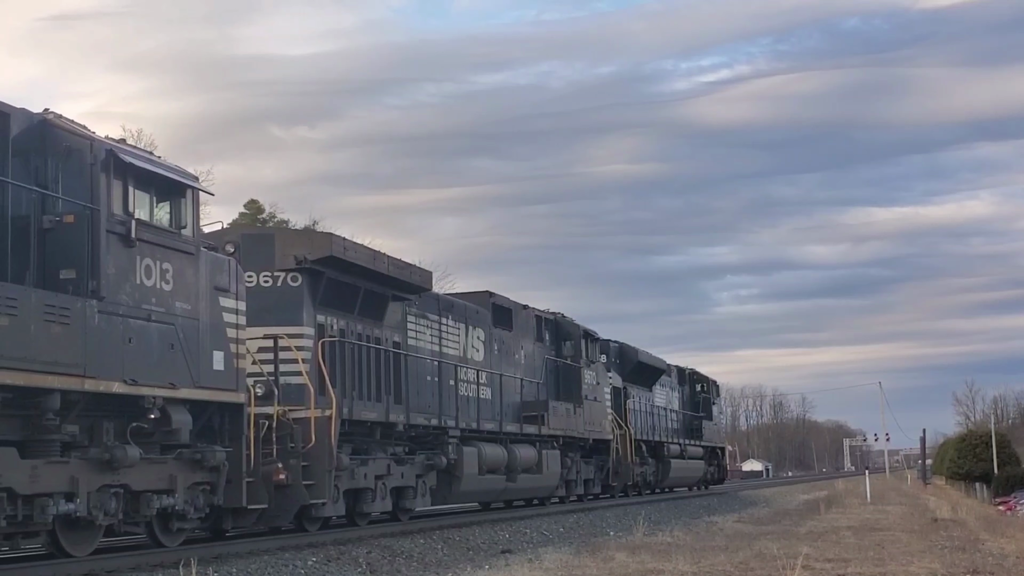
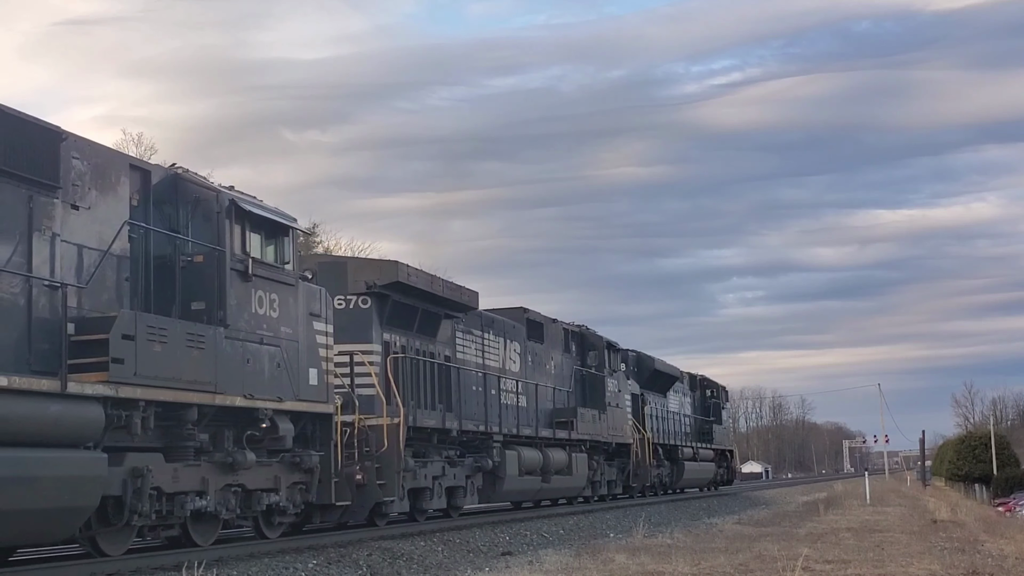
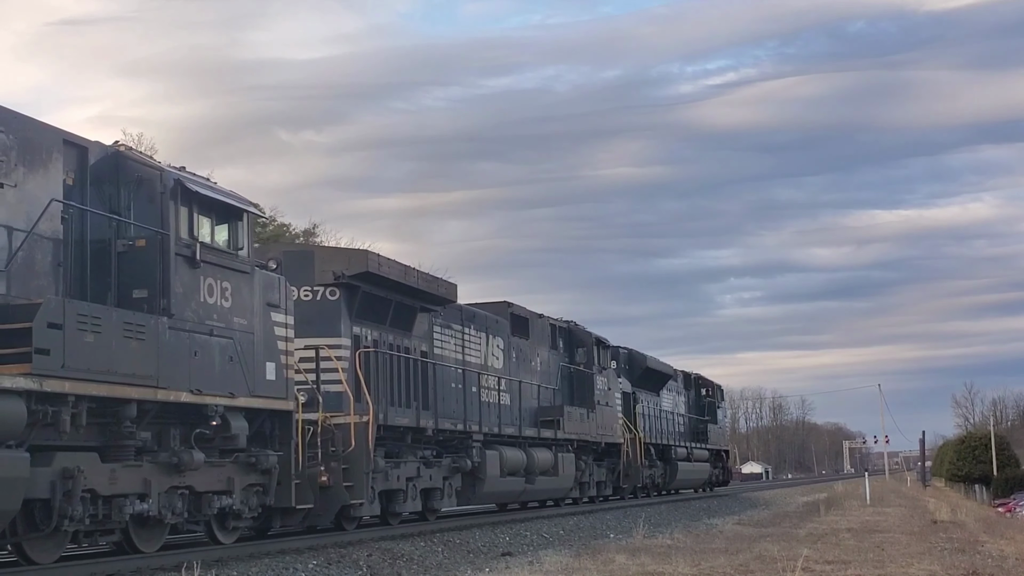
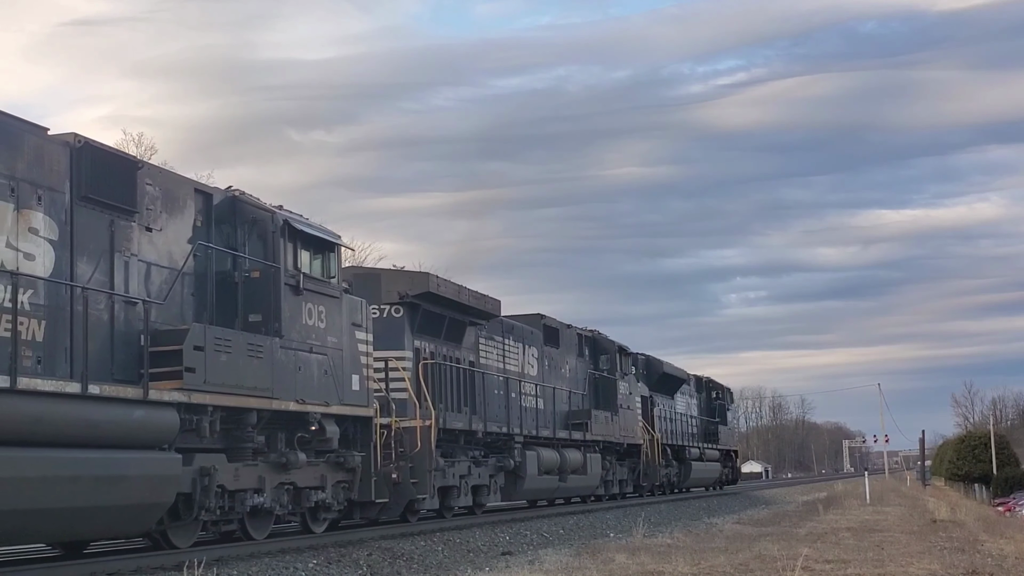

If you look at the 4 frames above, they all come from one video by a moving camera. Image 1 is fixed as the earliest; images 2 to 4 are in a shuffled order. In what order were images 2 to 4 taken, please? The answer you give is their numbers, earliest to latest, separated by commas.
3, 2, 4
